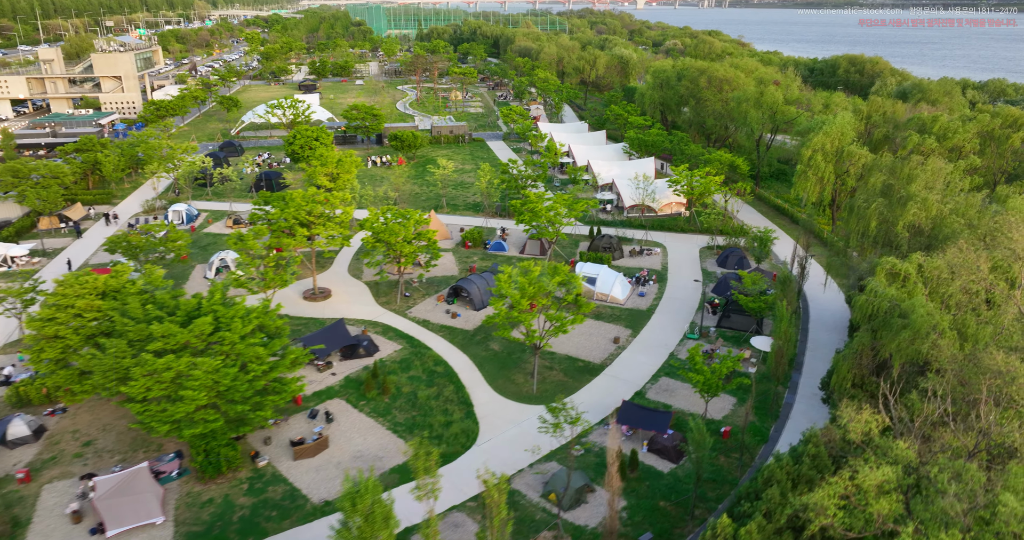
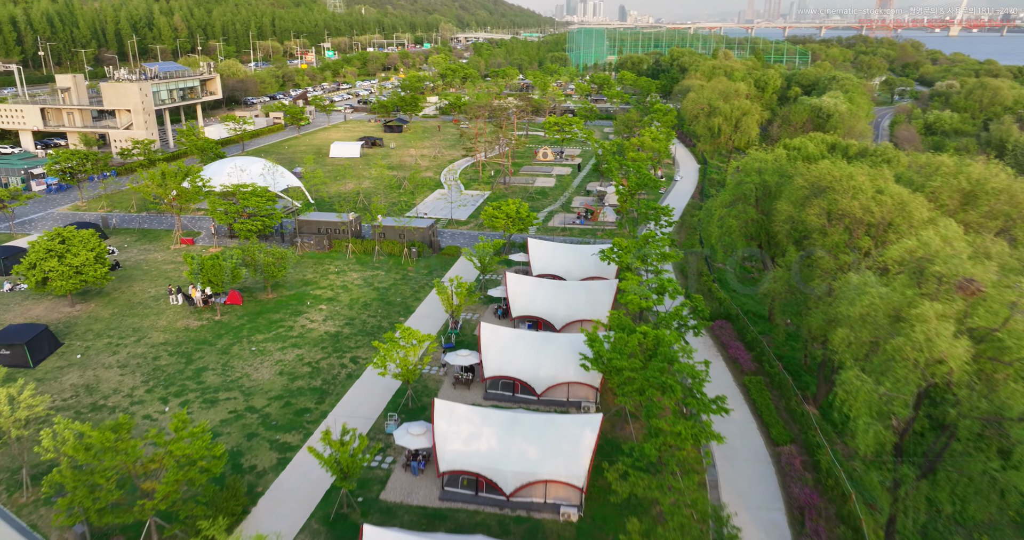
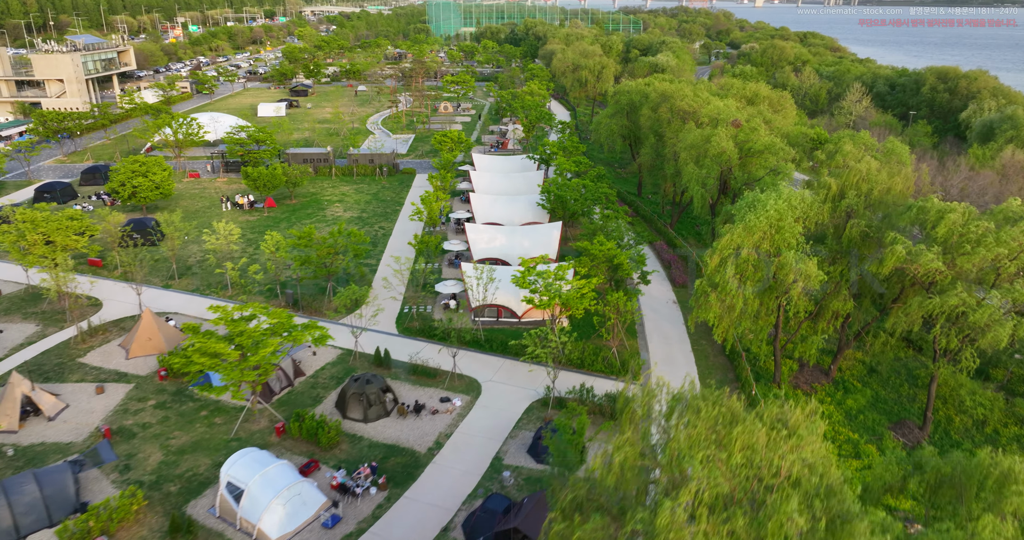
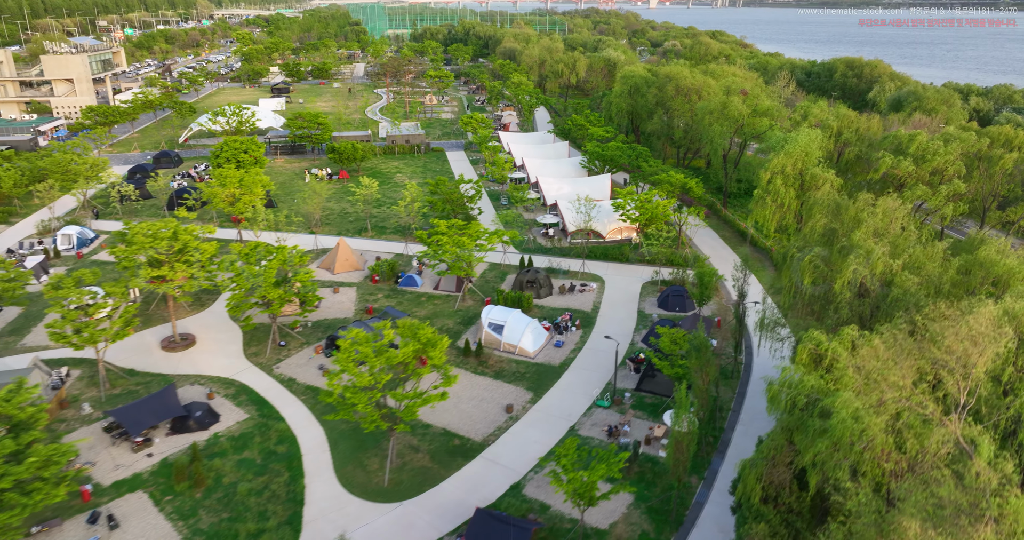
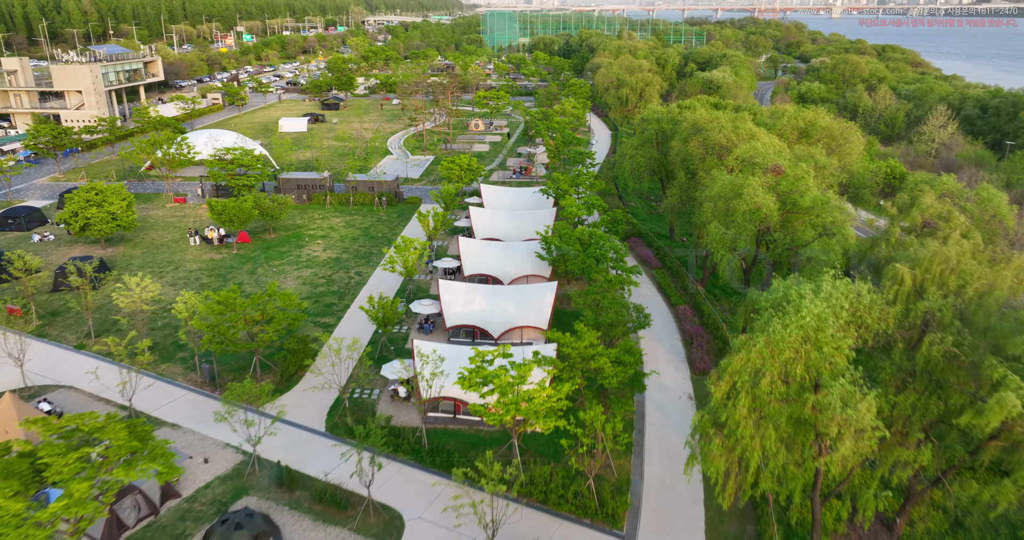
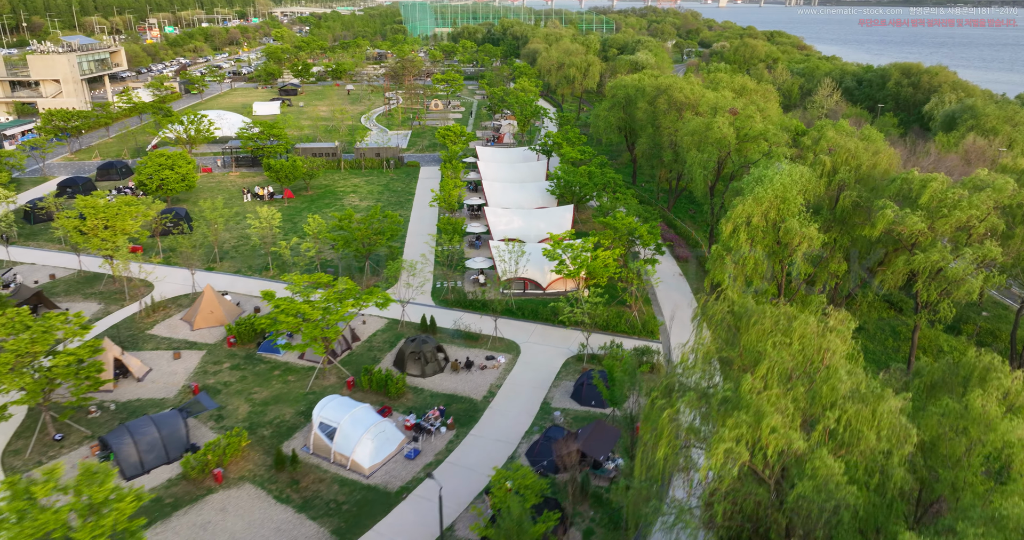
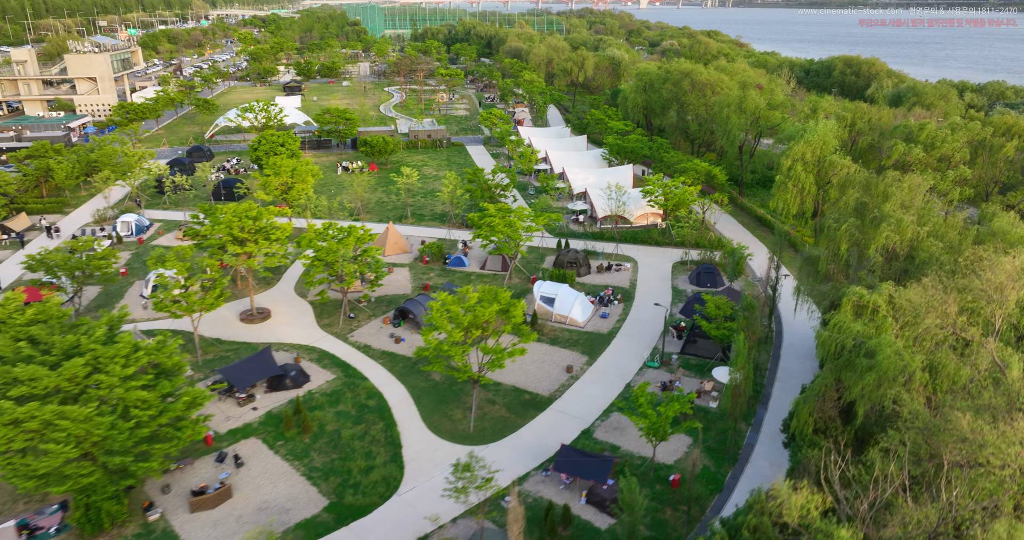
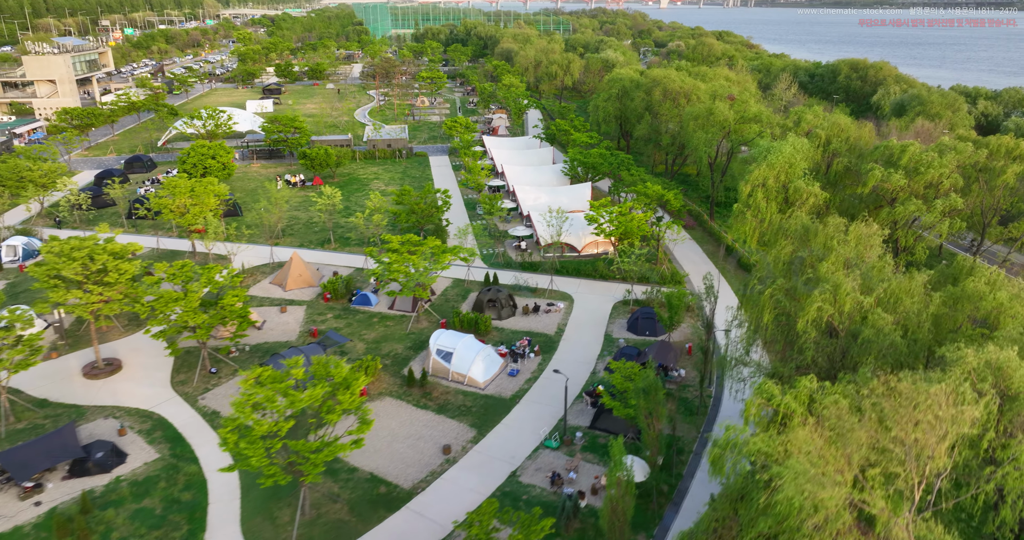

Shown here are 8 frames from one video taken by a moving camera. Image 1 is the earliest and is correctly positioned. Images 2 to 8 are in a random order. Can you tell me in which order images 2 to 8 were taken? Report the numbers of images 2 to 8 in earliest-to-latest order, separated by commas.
7, 4, 8, 6, 3, 5, 2
